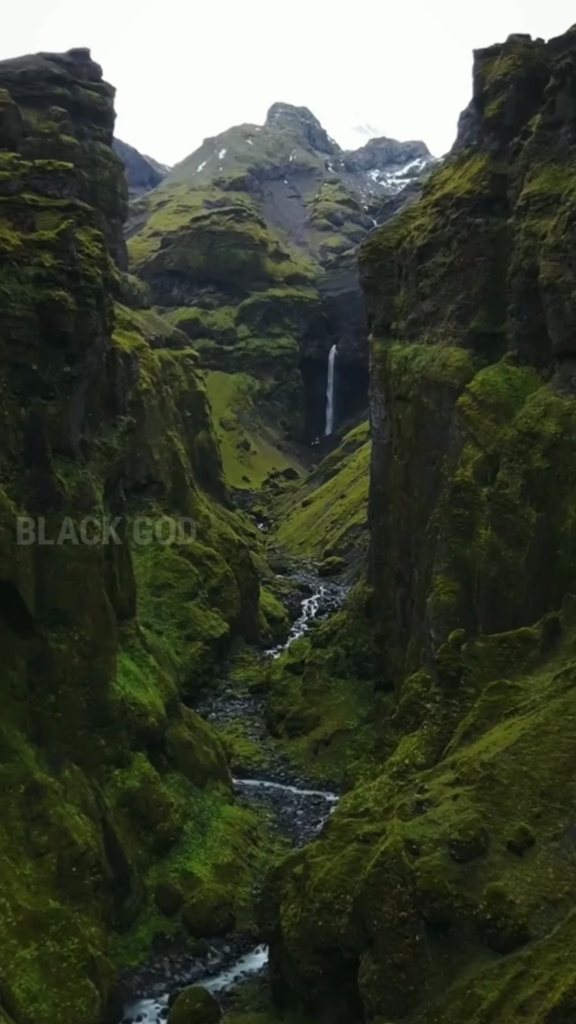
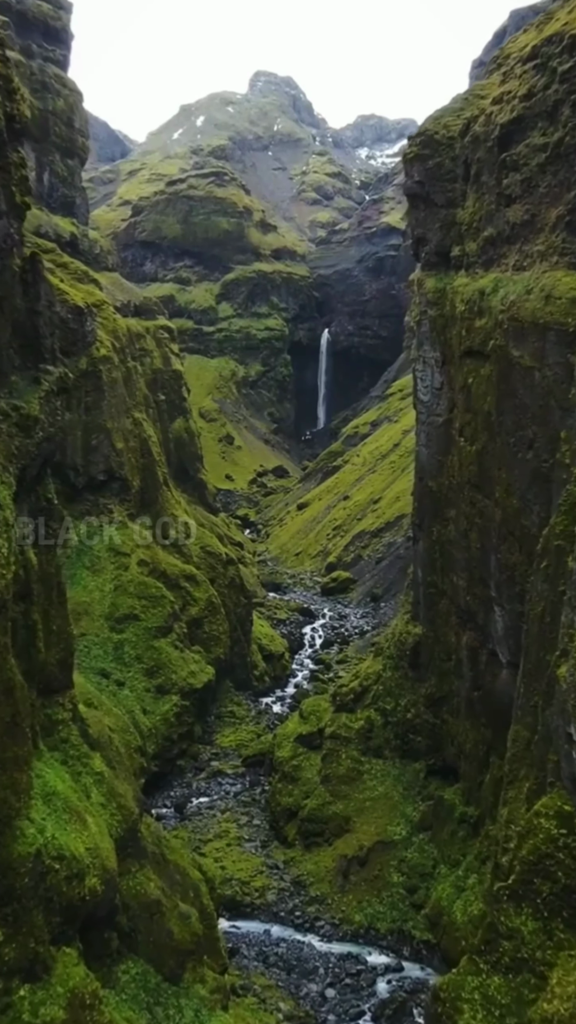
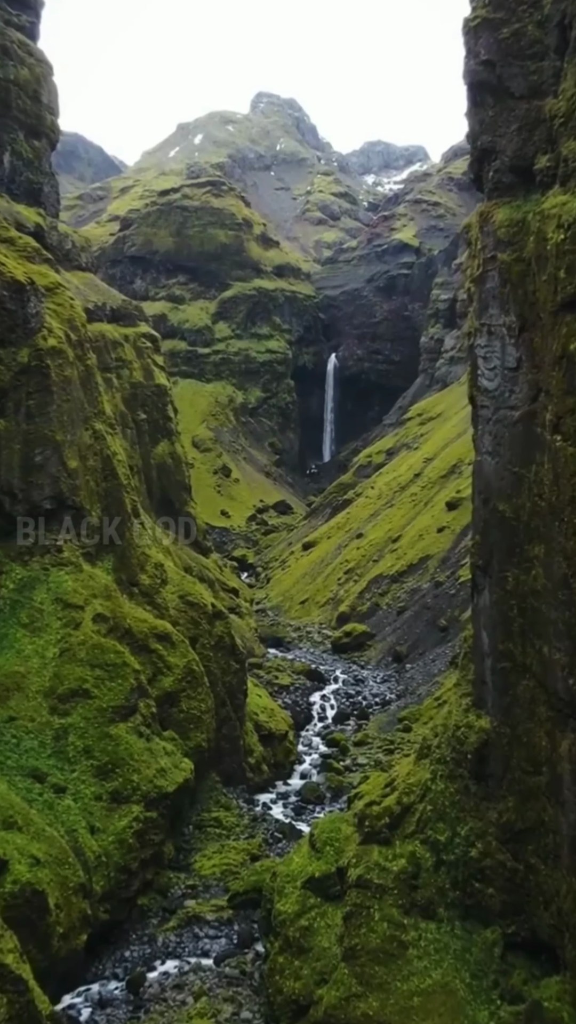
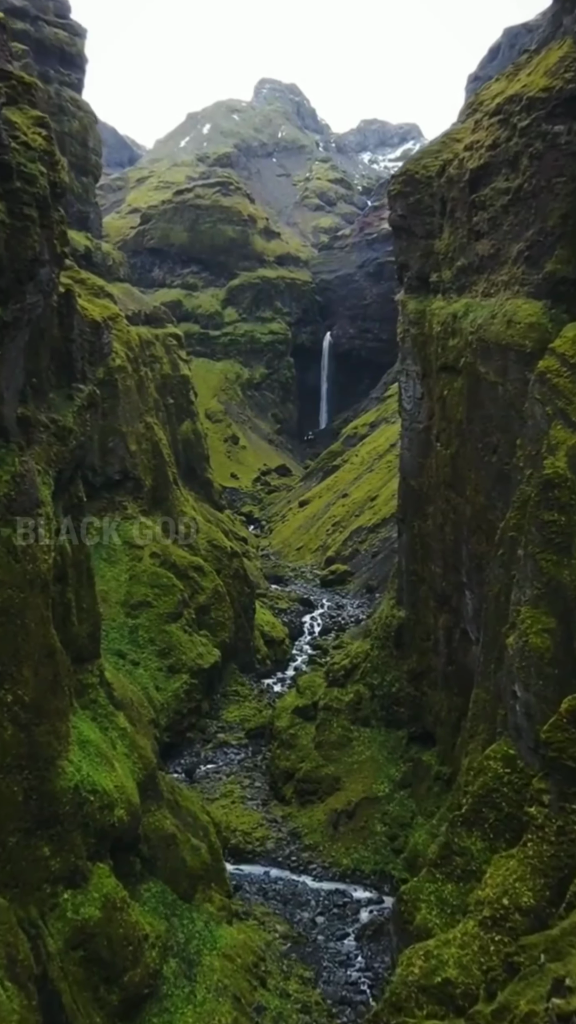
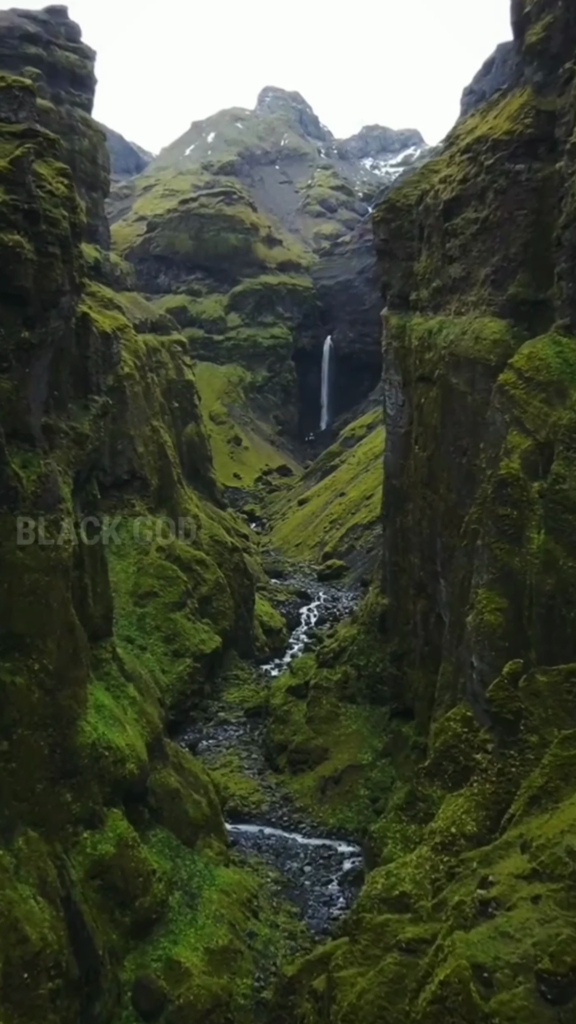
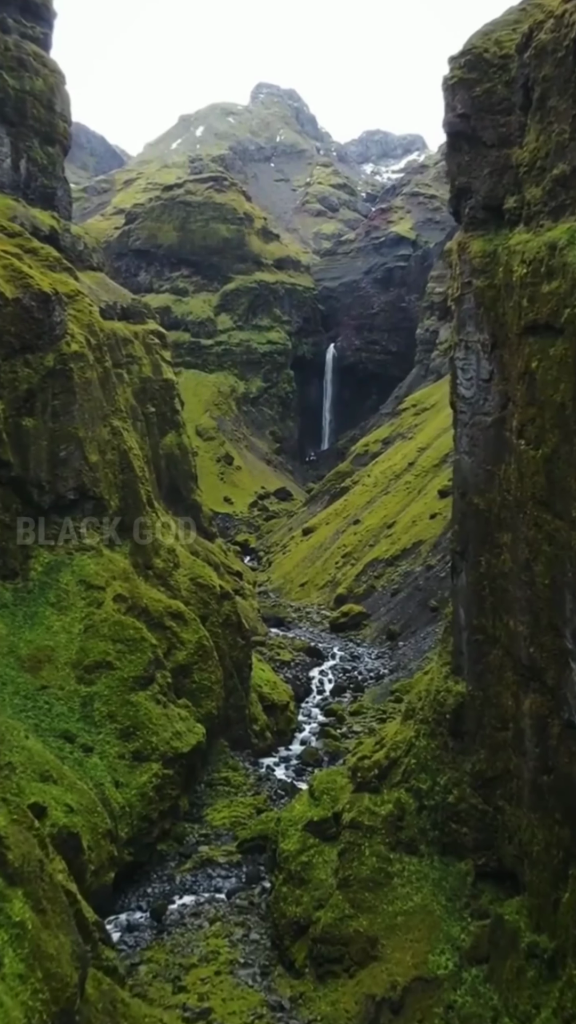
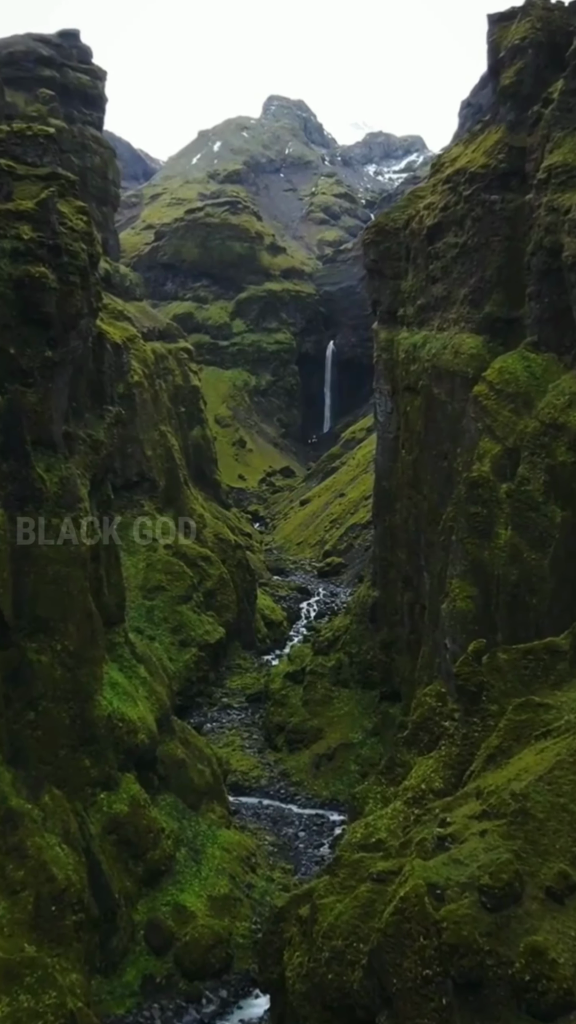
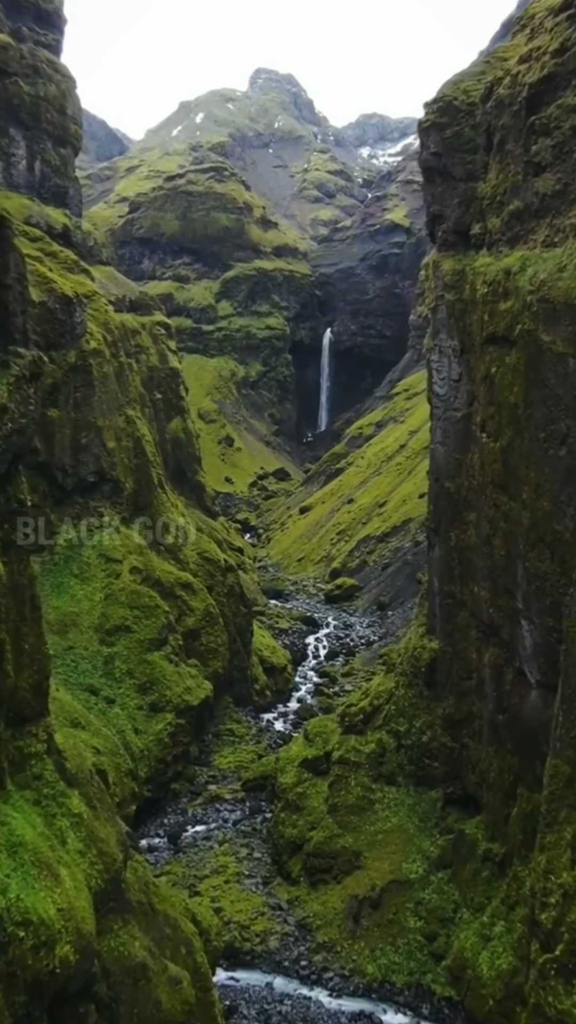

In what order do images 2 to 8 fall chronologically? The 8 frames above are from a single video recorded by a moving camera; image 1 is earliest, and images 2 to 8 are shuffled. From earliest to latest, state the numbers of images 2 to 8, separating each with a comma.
7, 5, 4, 2, 8, 6, 3
